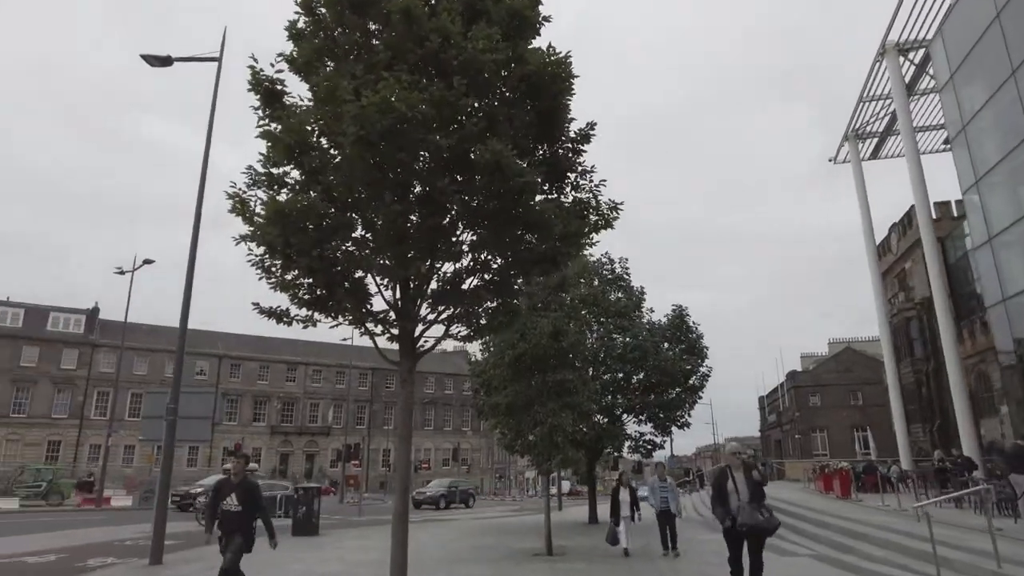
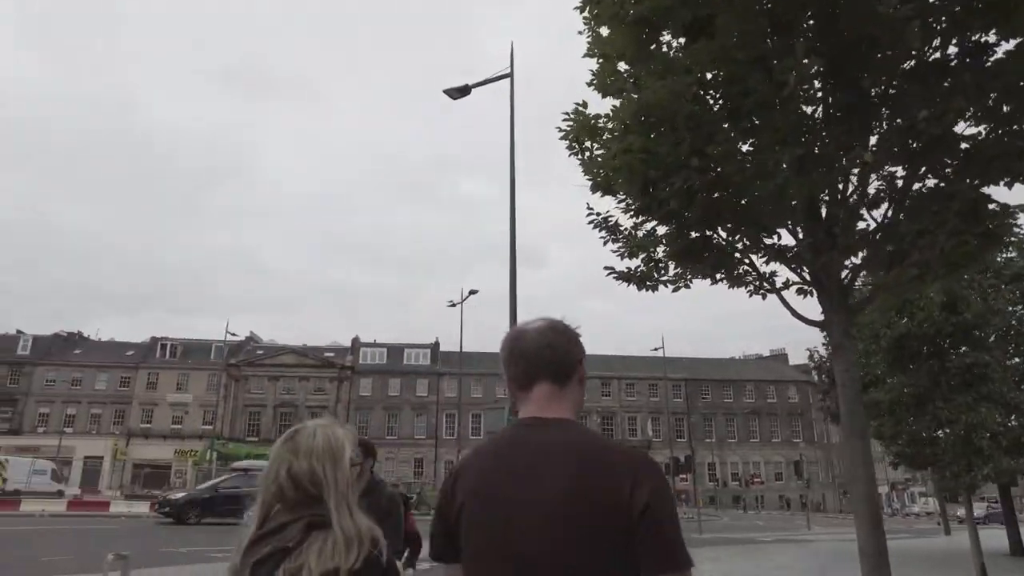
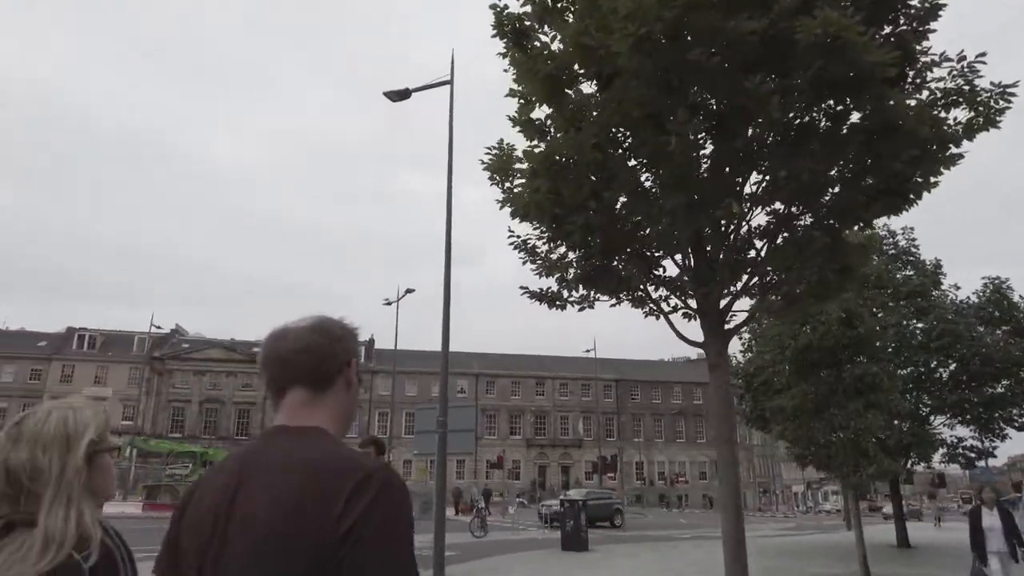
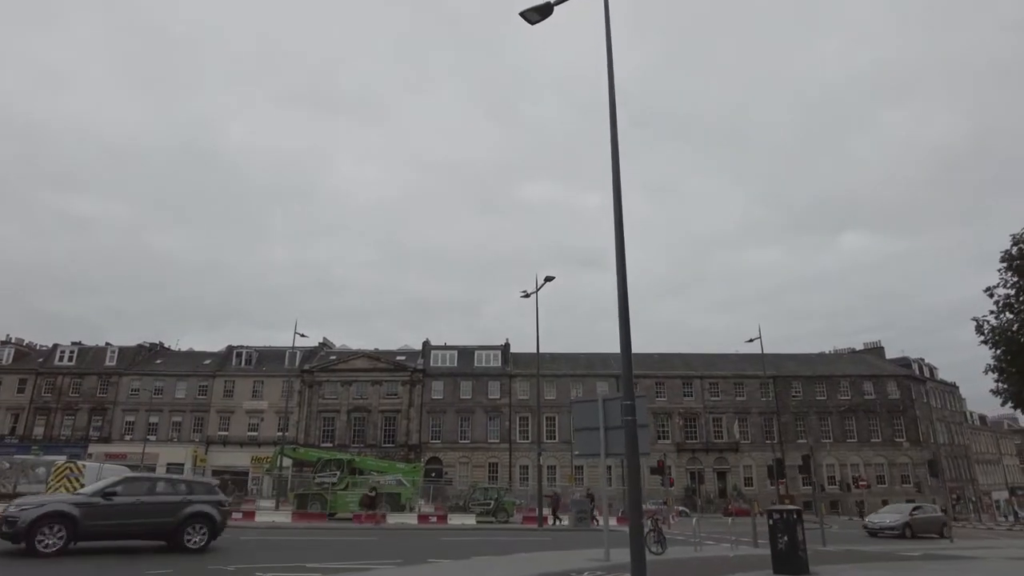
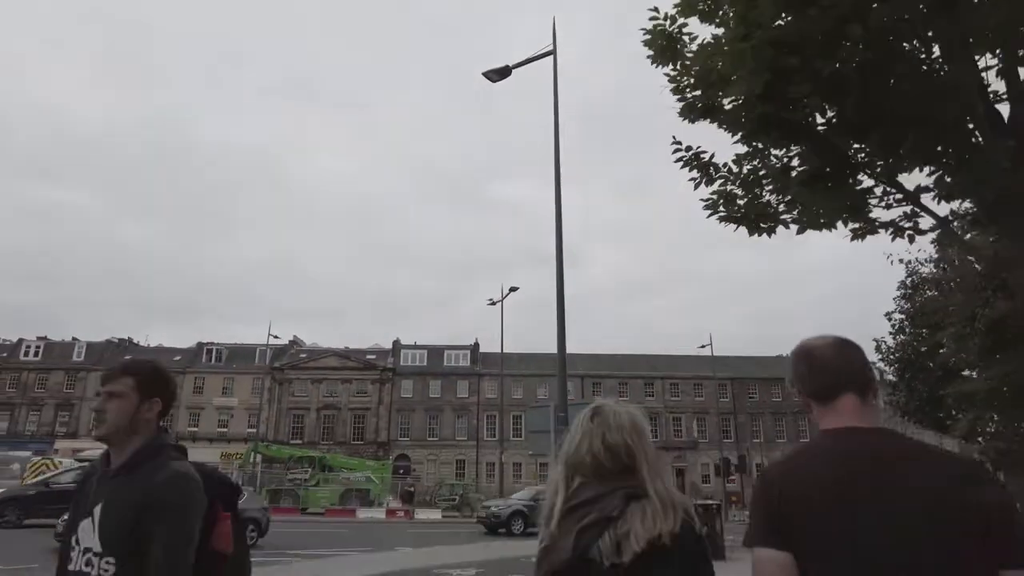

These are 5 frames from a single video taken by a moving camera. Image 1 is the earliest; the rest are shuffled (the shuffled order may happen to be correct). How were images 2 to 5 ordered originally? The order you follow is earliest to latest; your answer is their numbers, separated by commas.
3, 2, 5, 4
